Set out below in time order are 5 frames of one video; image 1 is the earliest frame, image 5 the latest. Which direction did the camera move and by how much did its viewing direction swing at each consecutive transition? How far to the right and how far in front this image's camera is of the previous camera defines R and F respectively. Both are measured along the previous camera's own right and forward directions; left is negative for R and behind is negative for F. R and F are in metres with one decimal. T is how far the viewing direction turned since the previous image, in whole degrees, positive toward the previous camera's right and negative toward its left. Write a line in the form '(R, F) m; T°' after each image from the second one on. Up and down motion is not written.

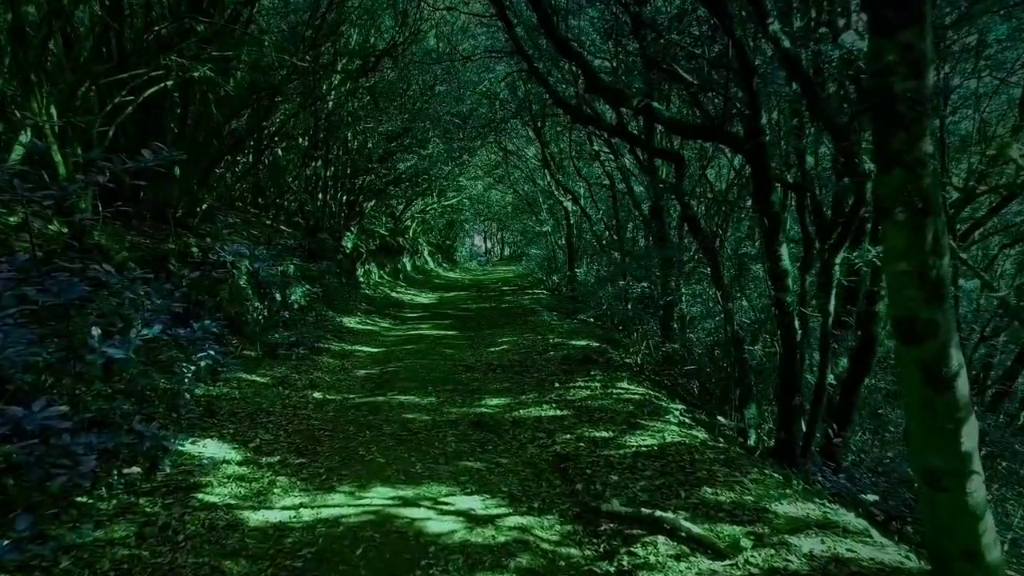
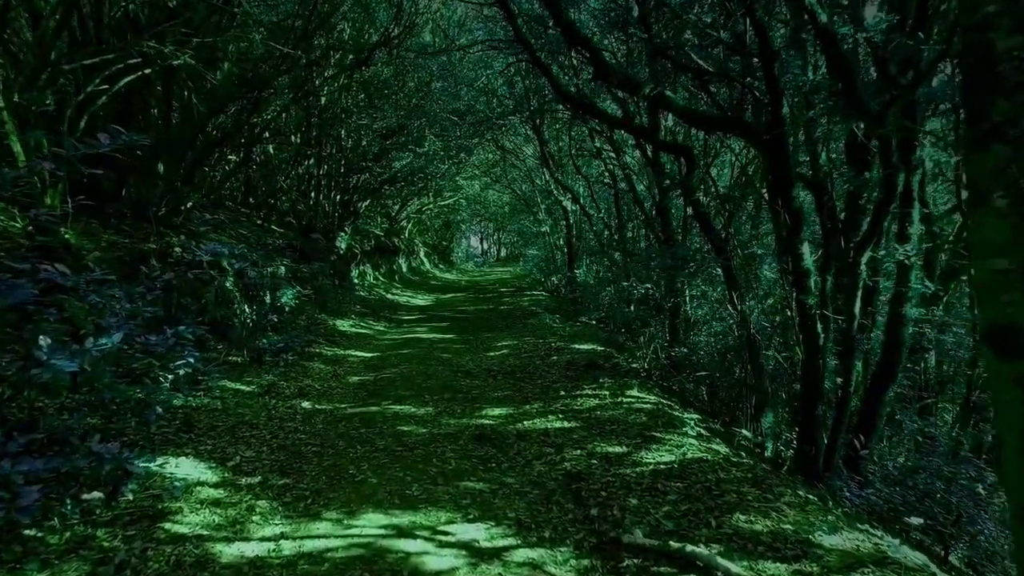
(-0.1, +0.6) m; 0°
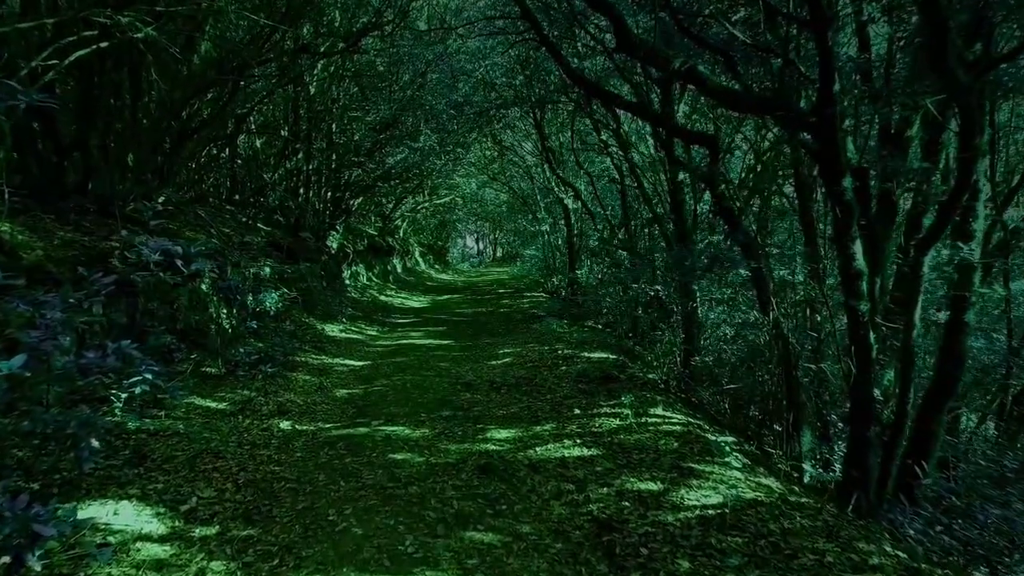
(-0.2, +1.0) m; +1°
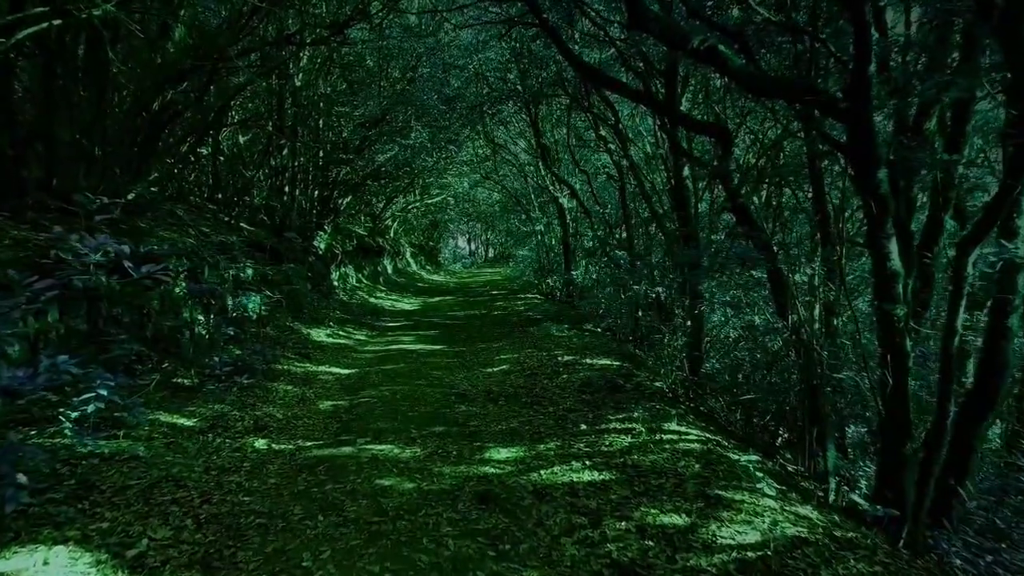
(-0.1, +0.7) m; +1°
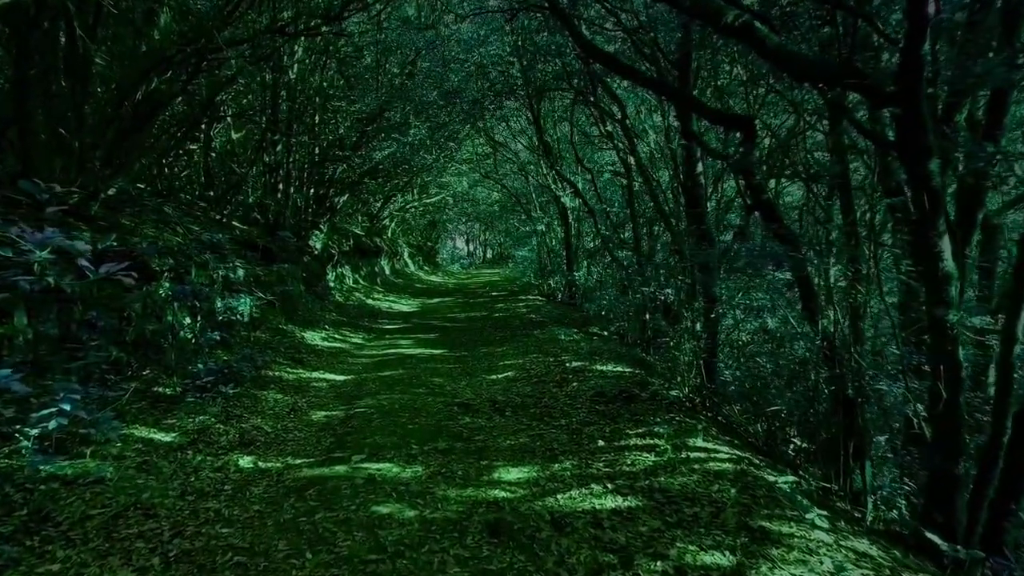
(-0.2, +0.6) m; 0°
